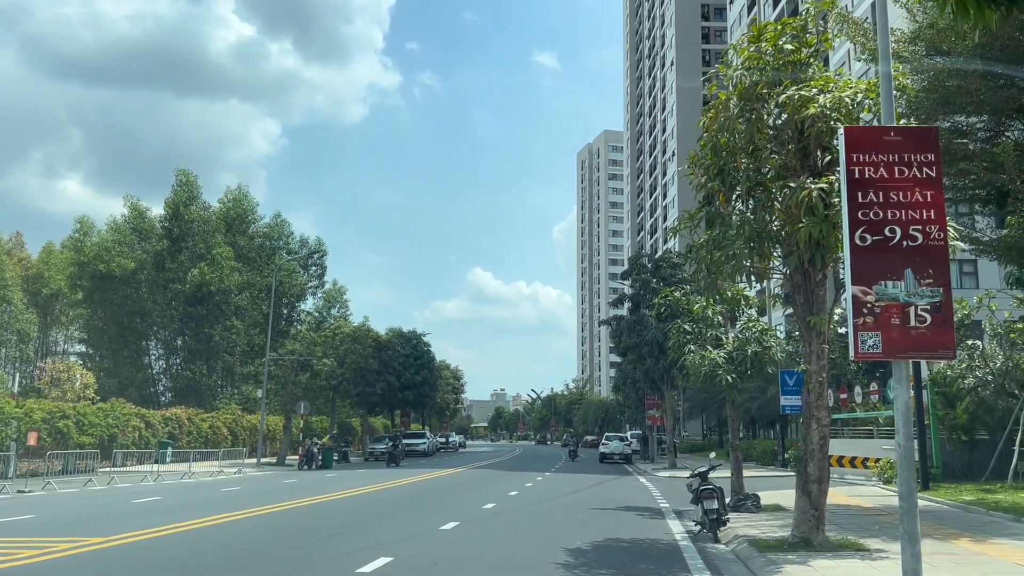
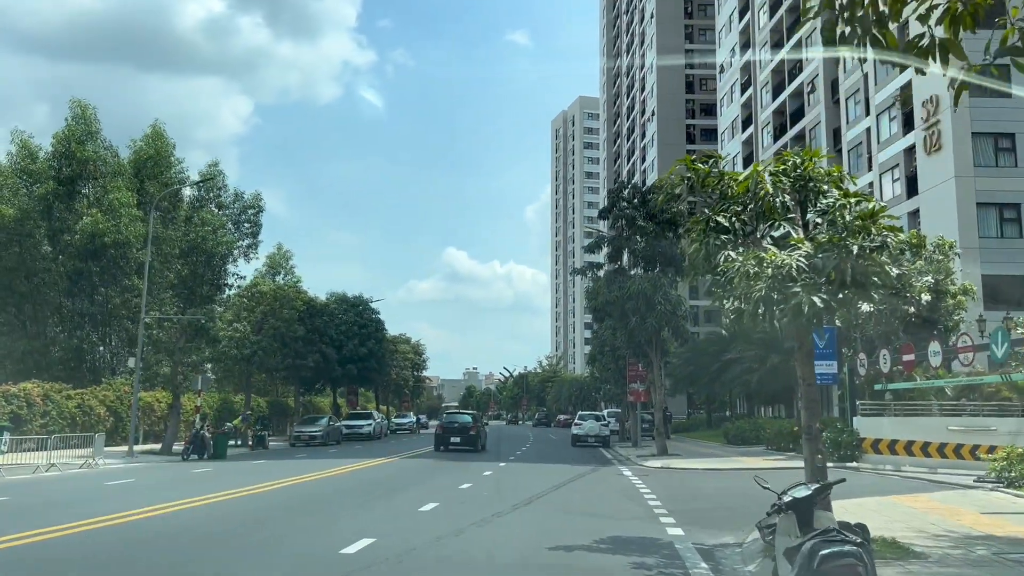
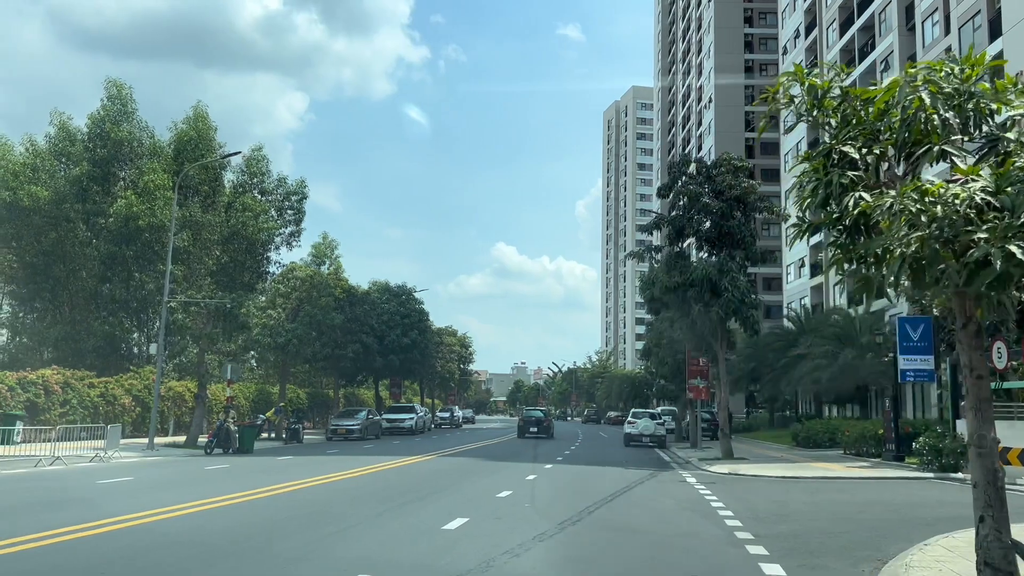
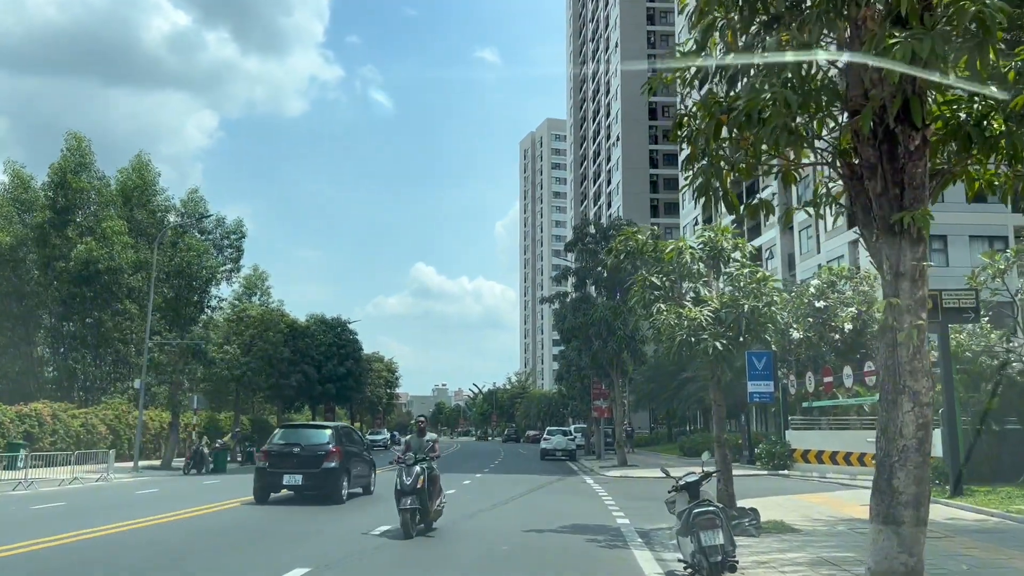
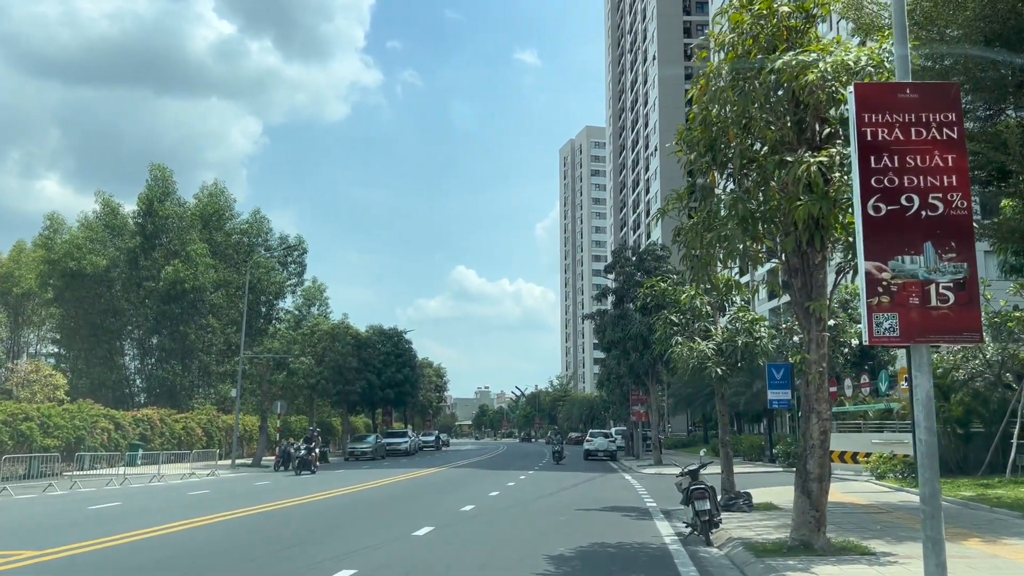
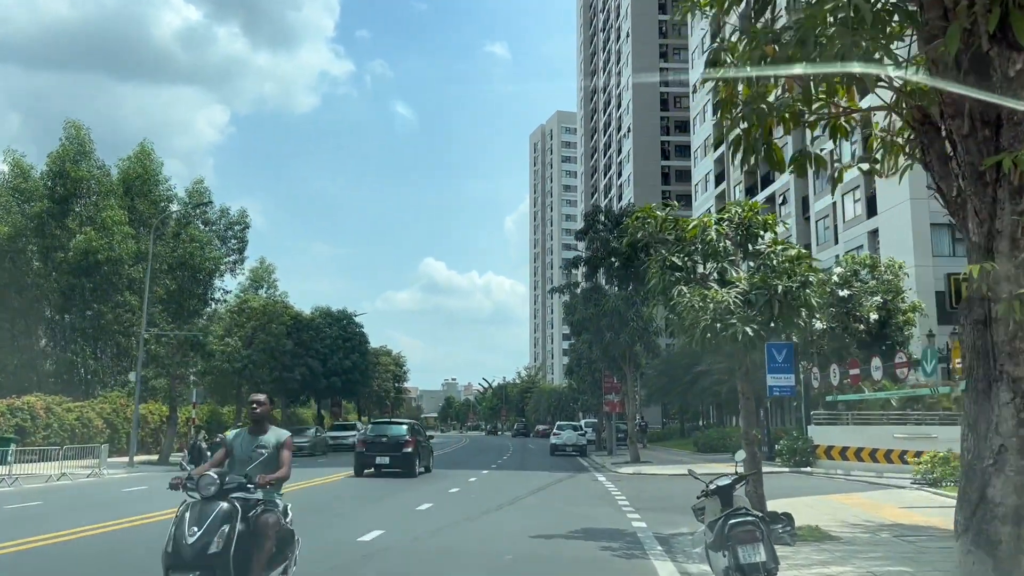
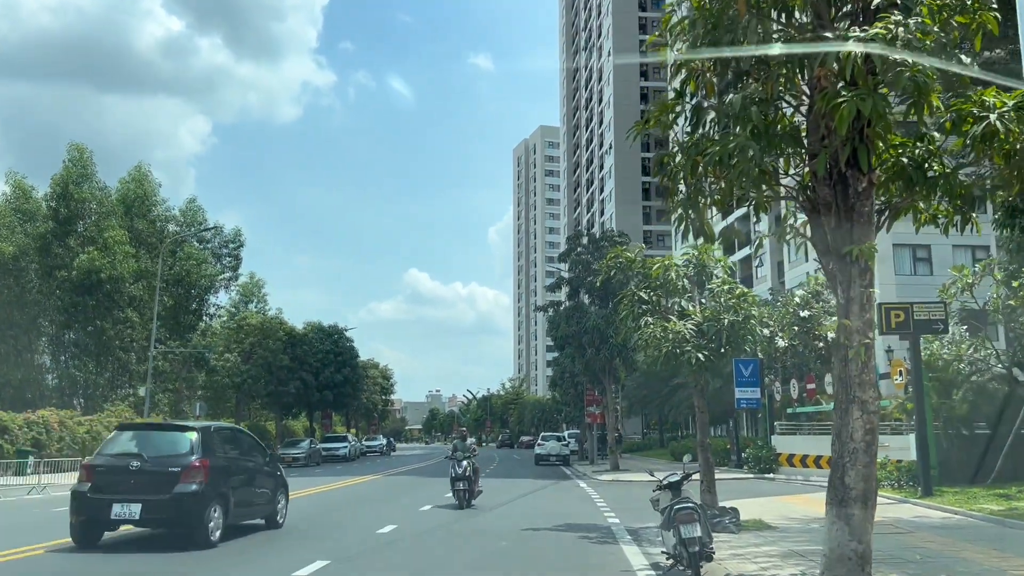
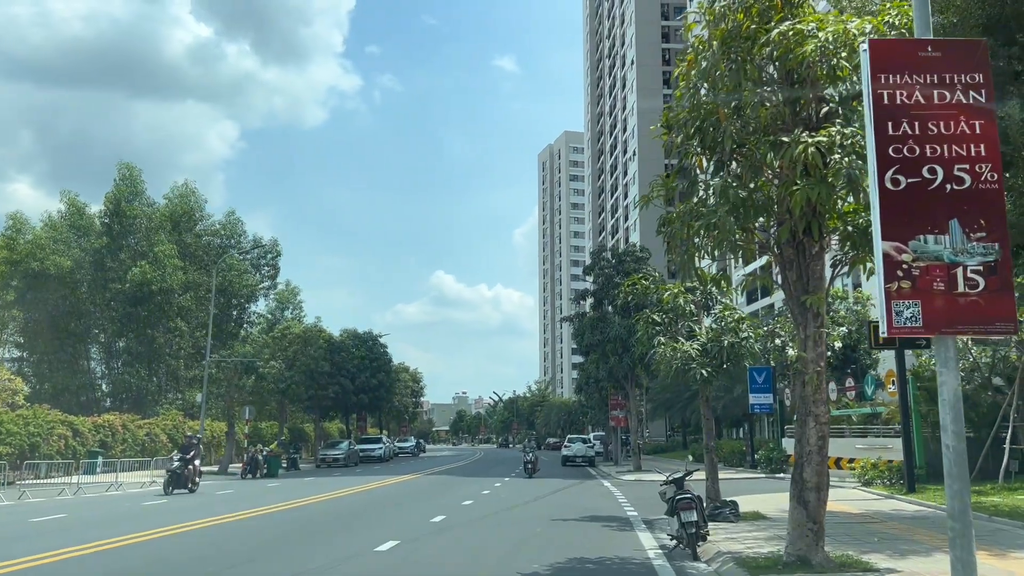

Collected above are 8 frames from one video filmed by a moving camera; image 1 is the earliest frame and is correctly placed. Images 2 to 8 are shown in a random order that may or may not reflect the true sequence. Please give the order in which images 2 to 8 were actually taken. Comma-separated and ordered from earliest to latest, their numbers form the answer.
5, 8, 7, 4, 6, 2, 3
